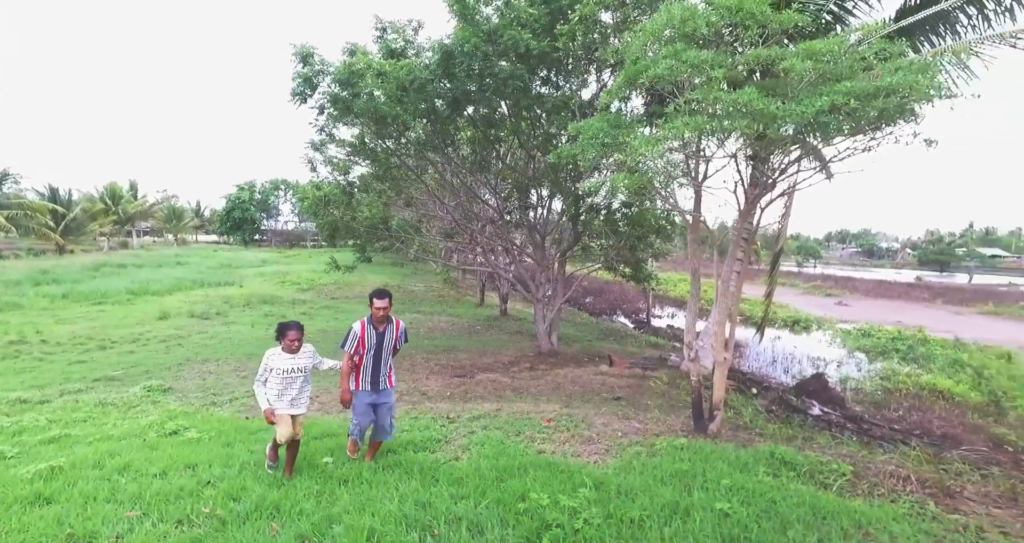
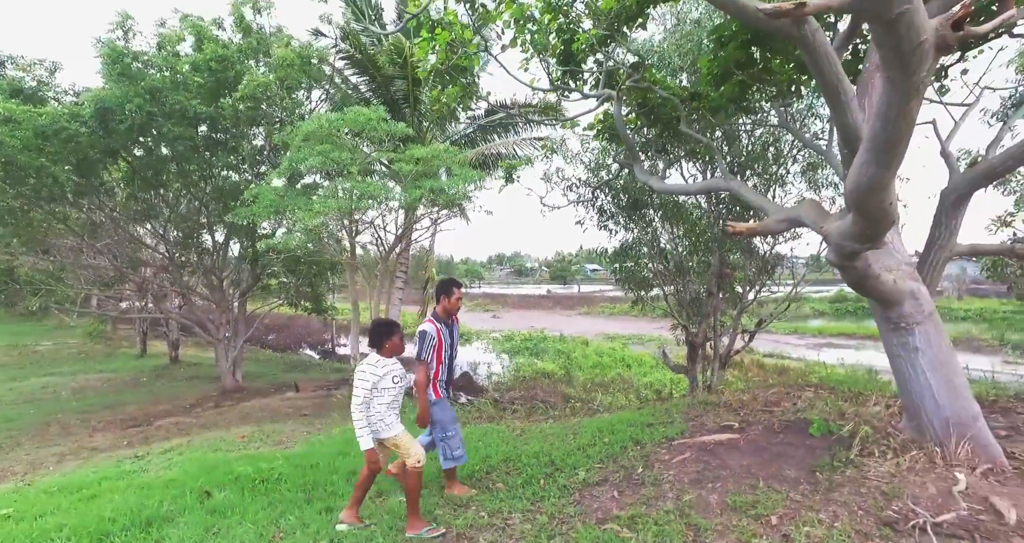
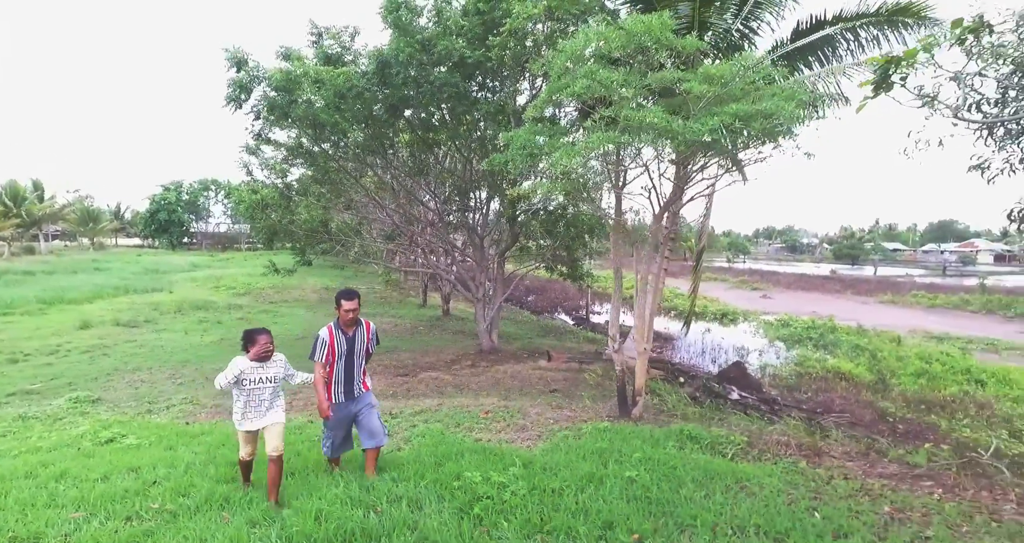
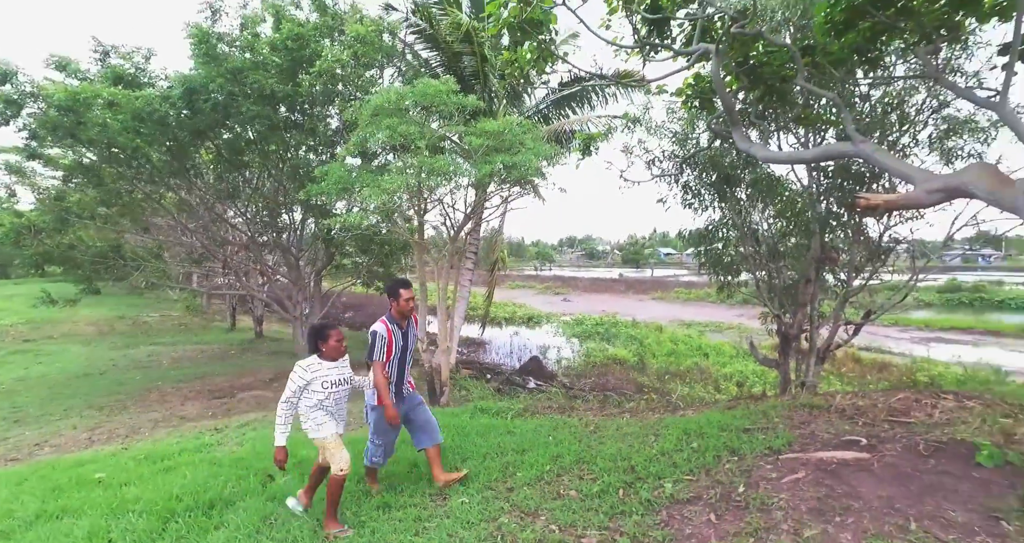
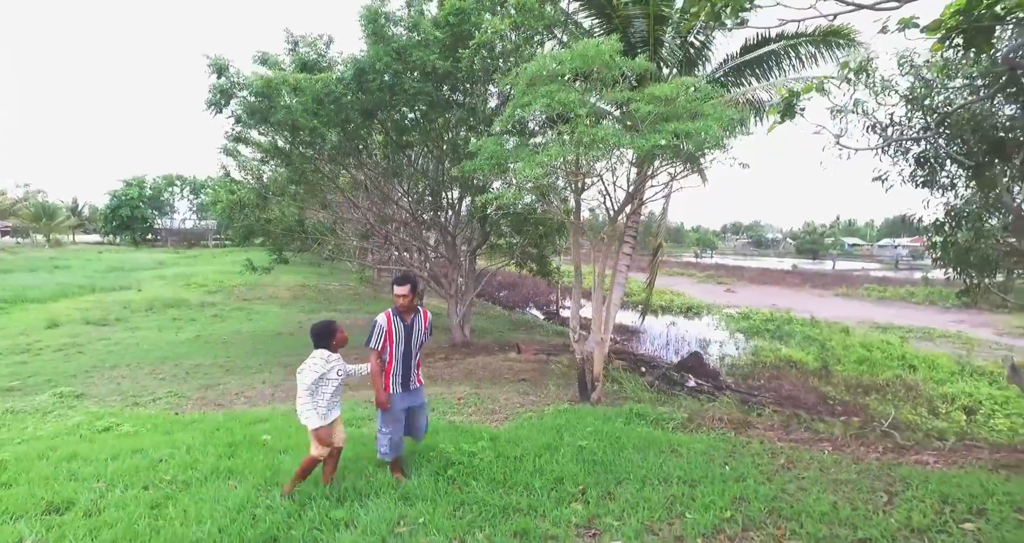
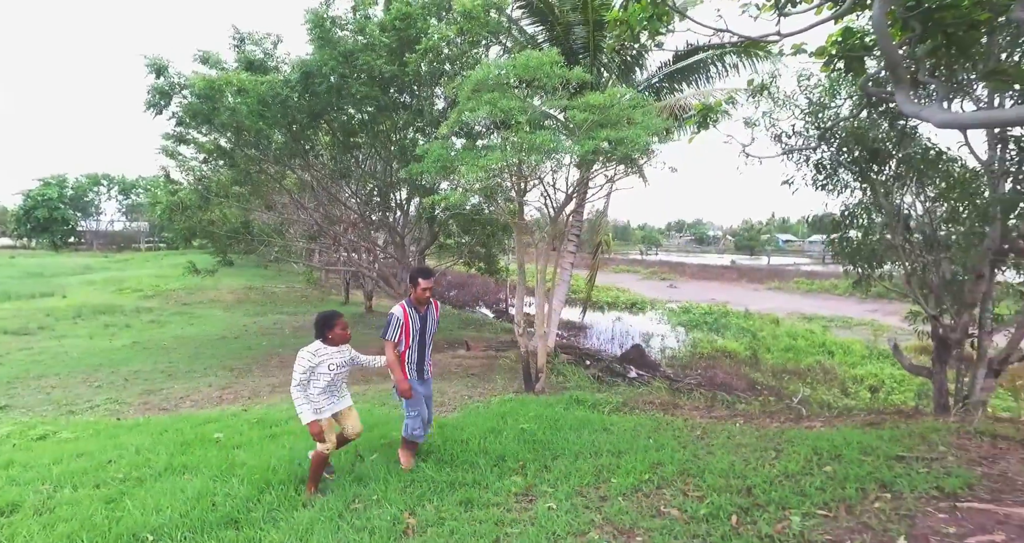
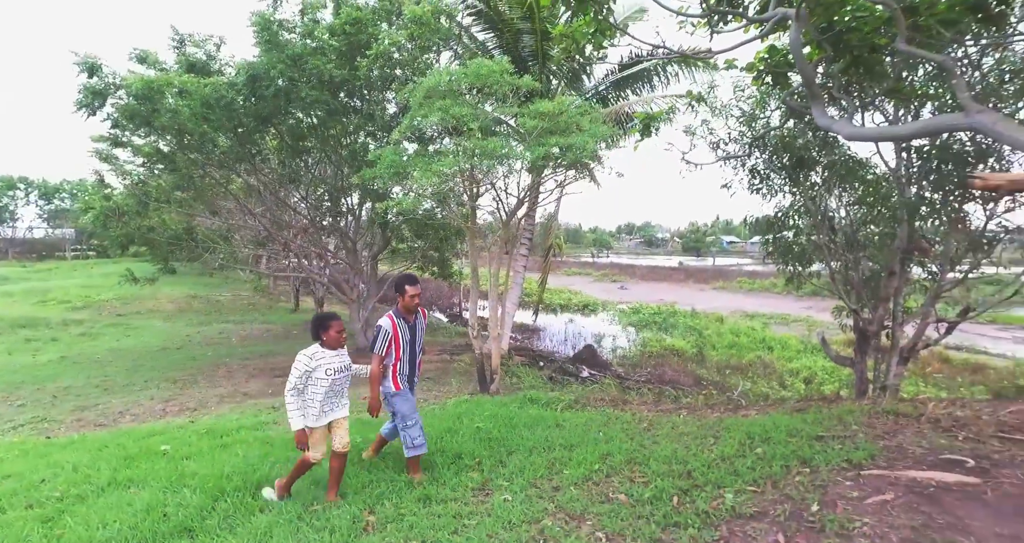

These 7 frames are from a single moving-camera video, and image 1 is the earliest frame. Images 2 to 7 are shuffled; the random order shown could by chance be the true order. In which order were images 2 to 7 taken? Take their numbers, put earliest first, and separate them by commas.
3, 5, 6, 7, 4, 2
